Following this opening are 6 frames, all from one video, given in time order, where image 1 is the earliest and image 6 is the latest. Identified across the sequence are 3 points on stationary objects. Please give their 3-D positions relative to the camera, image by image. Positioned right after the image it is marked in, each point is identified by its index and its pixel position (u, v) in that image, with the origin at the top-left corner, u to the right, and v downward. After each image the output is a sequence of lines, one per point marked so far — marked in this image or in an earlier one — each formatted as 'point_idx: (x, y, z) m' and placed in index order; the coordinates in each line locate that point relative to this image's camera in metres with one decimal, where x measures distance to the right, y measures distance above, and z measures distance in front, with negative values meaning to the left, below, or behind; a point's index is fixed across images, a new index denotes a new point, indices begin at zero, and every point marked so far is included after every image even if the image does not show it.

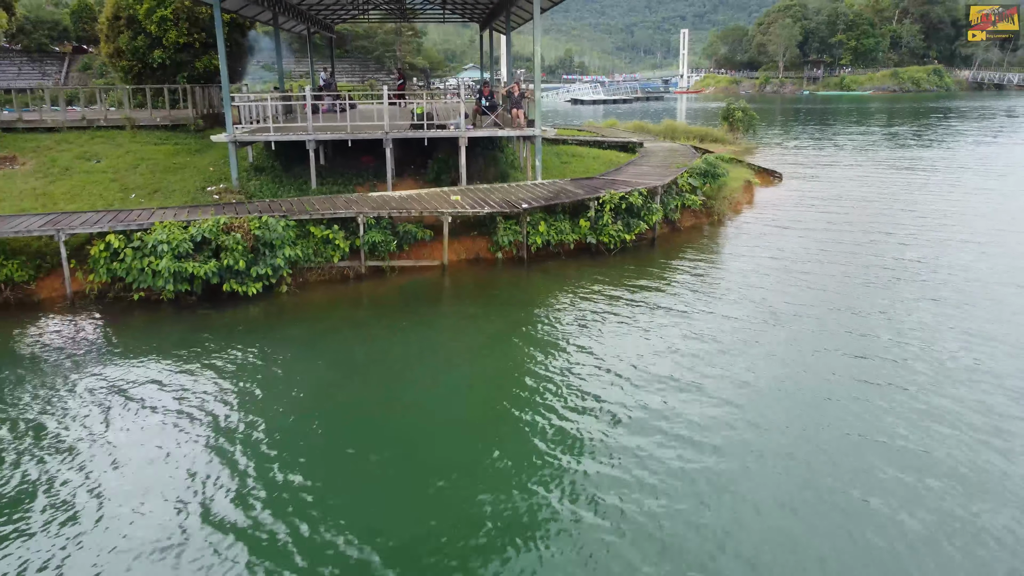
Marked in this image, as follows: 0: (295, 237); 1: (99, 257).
0: (-4.4, +1.0, +13.8) m
1: (-7.6, +0.6, +12.5) m
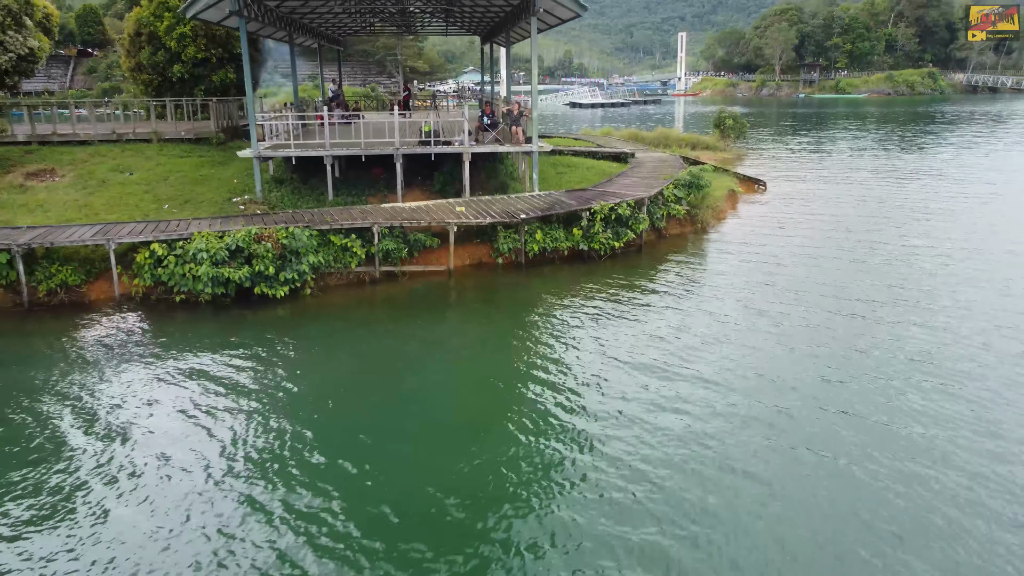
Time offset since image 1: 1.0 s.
0: (-4.4, +1.0, +15.3) m
1: (-7.7, +0.5, +14.1) m
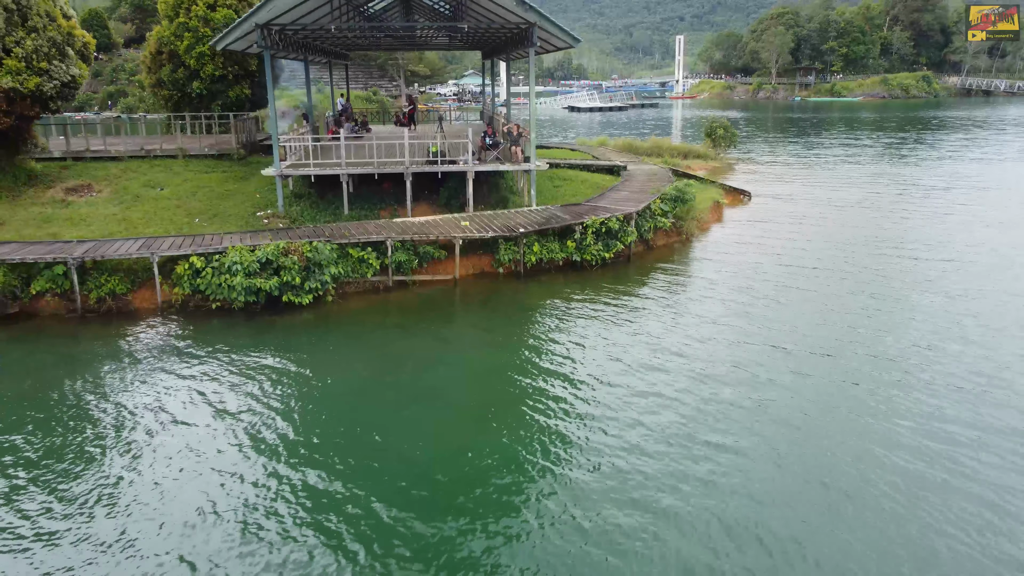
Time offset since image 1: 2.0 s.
0: (-4.4, +0.8, +17.0) m
1: (-7.7, +0.3, +15.7) m
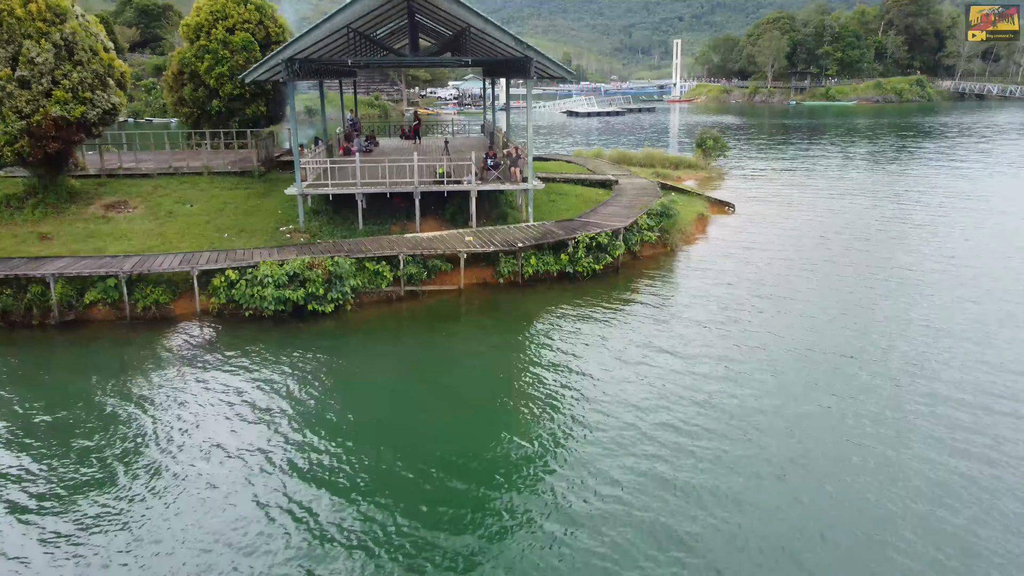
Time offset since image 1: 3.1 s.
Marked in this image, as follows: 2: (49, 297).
0: (-4.4, +0.5, +18.9) m
1: (-7.7, +0.1, +17.7) m
2: (-11.9, -0.2, +17.3) m
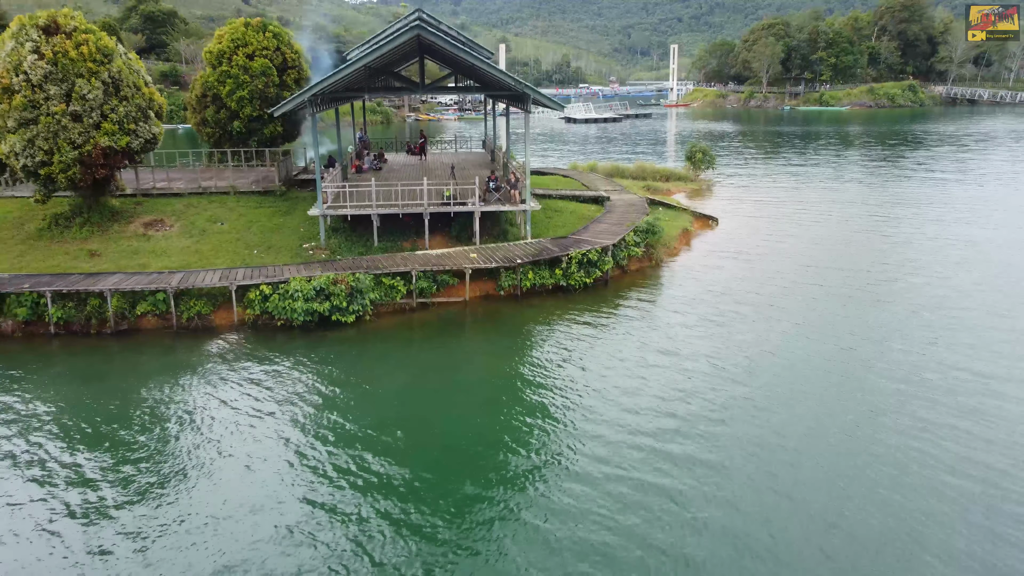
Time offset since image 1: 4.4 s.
0: (-4.4, +0.1, +21.3) m
1: (-7.7, -0.3, +20.1) m
2: (-11.9, -0.6, +19.7) m
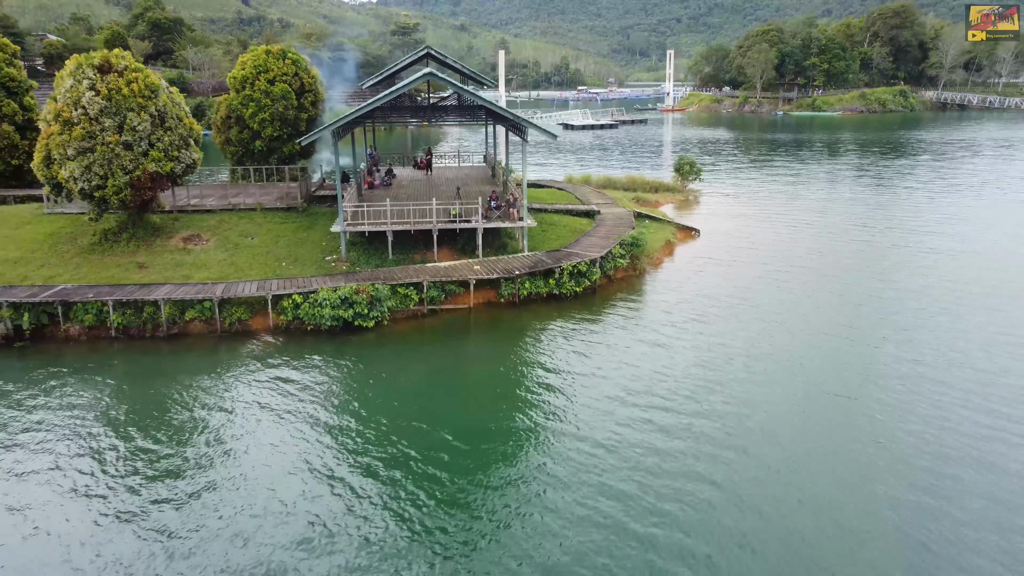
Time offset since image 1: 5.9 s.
0: (-4.5, -0.2, +24.3) m
1: (-7.7, -0.6, +23.1) m
2: (-12.0, -0.9, +22.7) m
